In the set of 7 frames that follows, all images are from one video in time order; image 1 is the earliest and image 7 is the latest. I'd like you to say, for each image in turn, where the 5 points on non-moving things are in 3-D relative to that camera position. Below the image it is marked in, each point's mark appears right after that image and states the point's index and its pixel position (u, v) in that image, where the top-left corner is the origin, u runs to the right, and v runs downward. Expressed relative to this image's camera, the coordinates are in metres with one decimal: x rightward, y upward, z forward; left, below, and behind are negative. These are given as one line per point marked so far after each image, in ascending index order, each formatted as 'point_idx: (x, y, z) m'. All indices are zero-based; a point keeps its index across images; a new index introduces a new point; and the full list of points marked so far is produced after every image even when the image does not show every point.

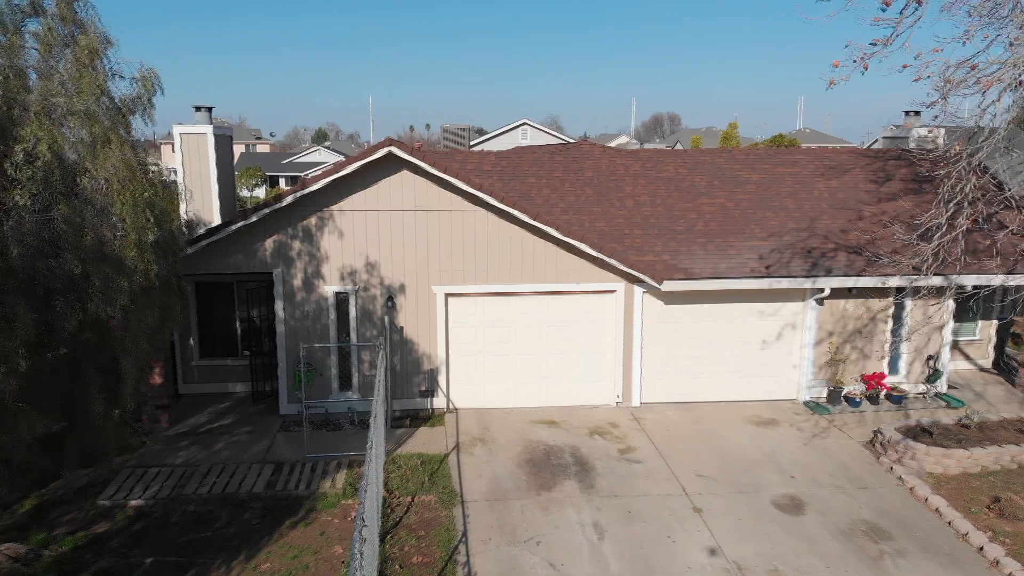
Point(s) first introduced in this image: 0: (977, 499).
0: (+3.5, -1.6, +7.1) m
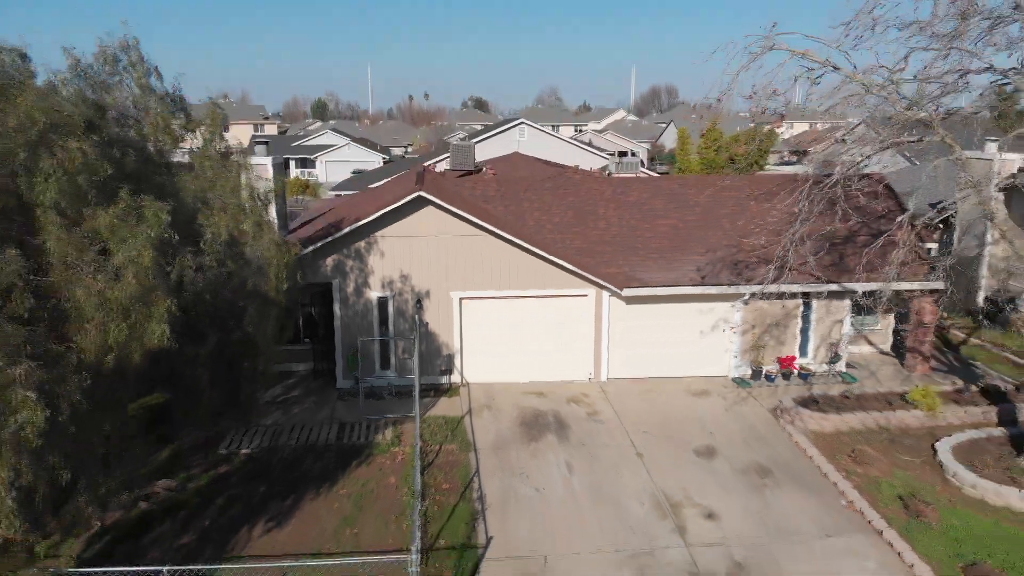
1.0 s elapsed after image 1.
0: (+3.5, -1.7, +9.9) m
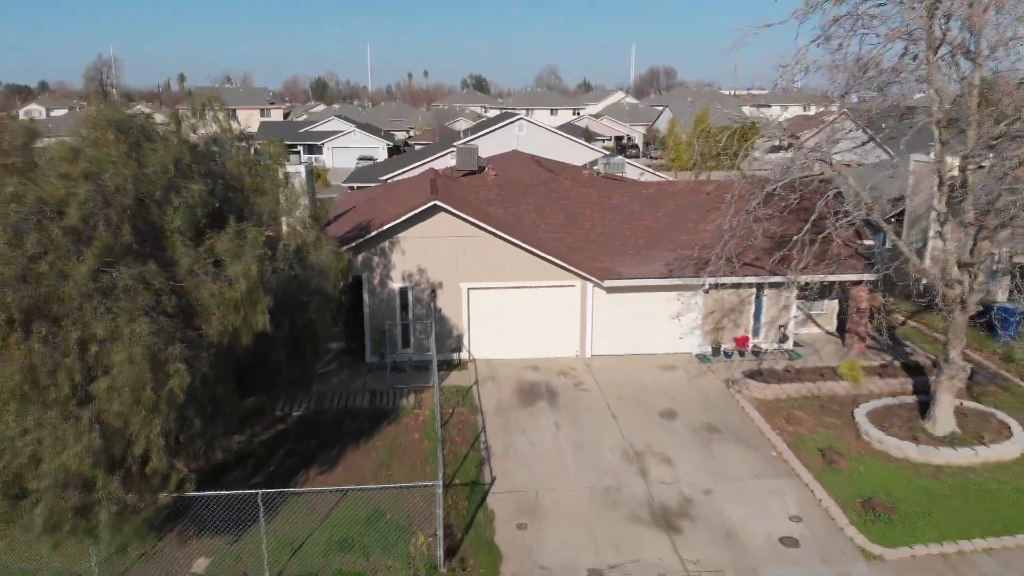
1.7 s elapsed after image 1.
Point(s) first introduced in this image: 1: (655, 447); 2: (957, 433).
0: (+3.5, -1.6, +12.2) m
1: (+1.7, -1.9, +11.1) m
2: (+5.6, -1.8, +11.7) m
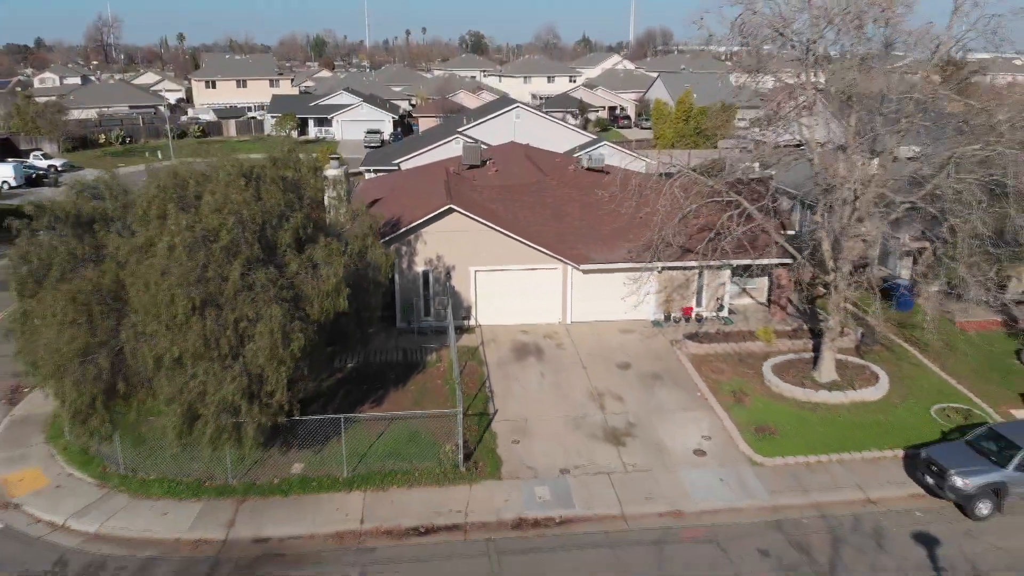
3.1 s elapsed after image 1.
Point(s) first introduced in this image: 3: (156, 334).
0: (+3.4, -1.4, +16.3) m
1: (+1.7, -1.7, +15.3) m
2: (+5.5, -1.6, +15.9) m
3: (-4.5, -0.6, +11.8) m
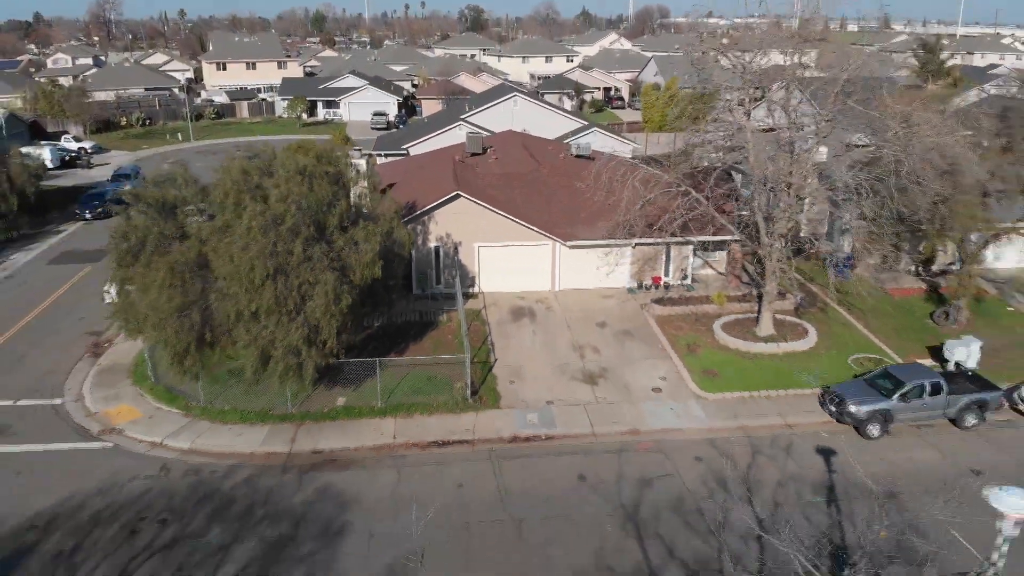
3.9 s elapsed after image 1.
0: (+3.4, -0.8, +19.9) m
1: (+1.6, -1.1, +18.9) m
2: (+5.5, -1.0, +19.5) m
3: (-4.5, -0.1, +15.4) m
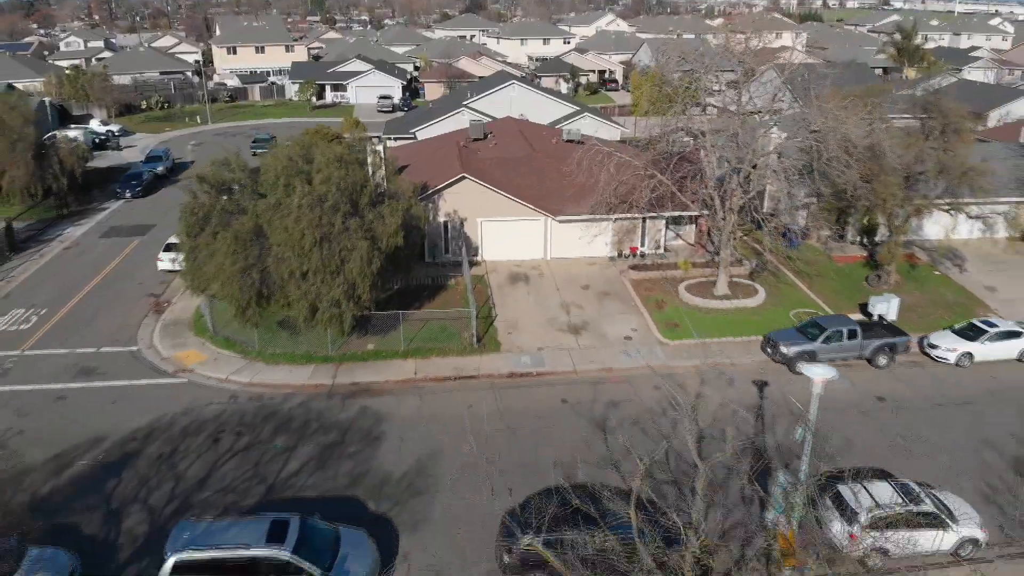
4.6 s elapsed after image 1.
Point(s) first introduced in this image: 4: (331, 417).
0: (+3.3, +0.1, +23.7) m
1: (+1.5, -0.3, +22.7) m
2: (+5.4, -0.2, +23.4) m
3: (-4.6, +0.6, +19.2) m
4: (-3.5, -2.5, +17.8) m
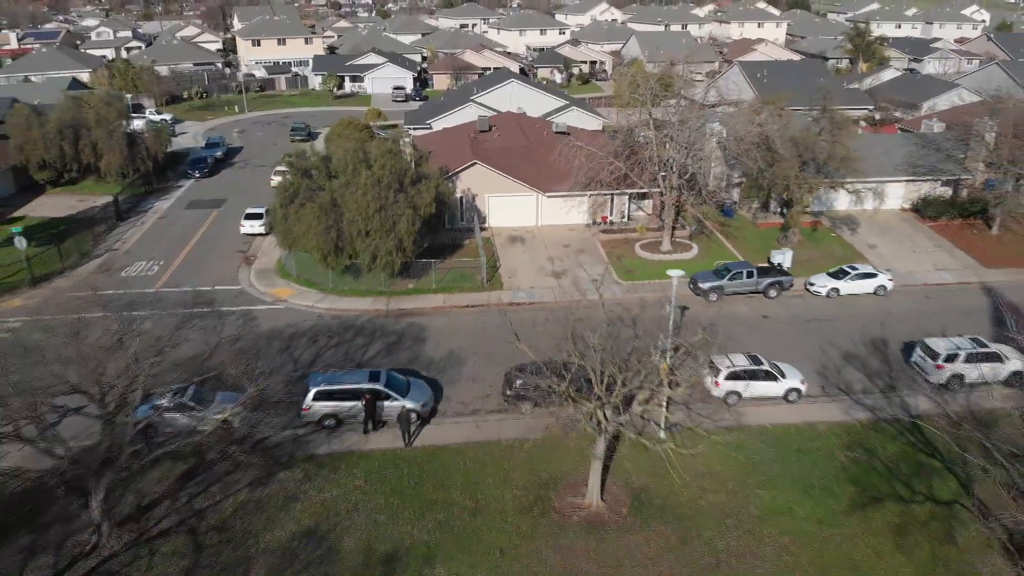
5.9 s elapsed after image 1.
0: (+3.3, +1.6, +32.3) m
1: (+1.5, +1.2, +31.3) m
2: (+5.4, +1.3, +31.9) m
3: (-4.6, +2.0, +27.7) m
4: (-3.5, -1.1, +26.4) m
